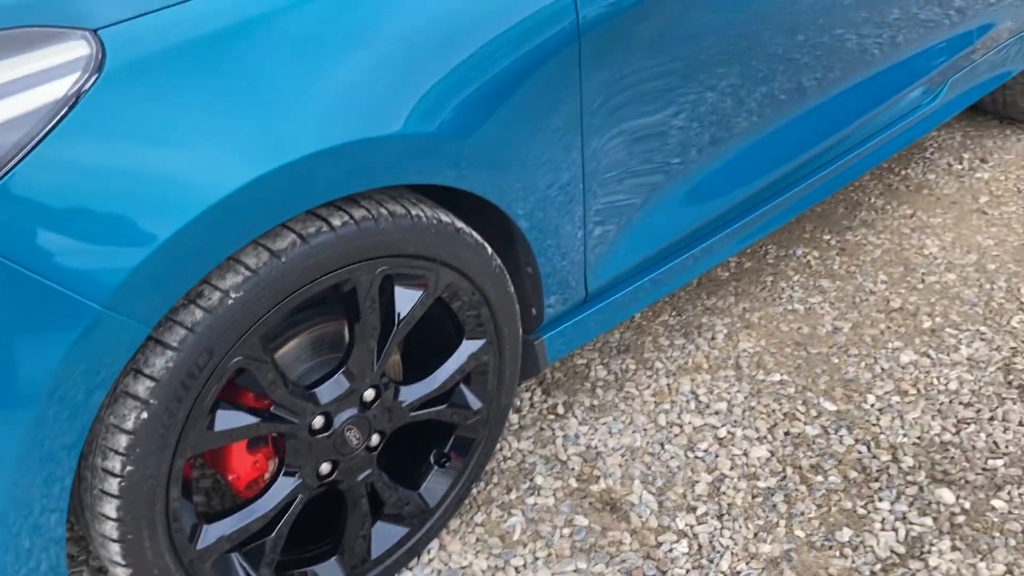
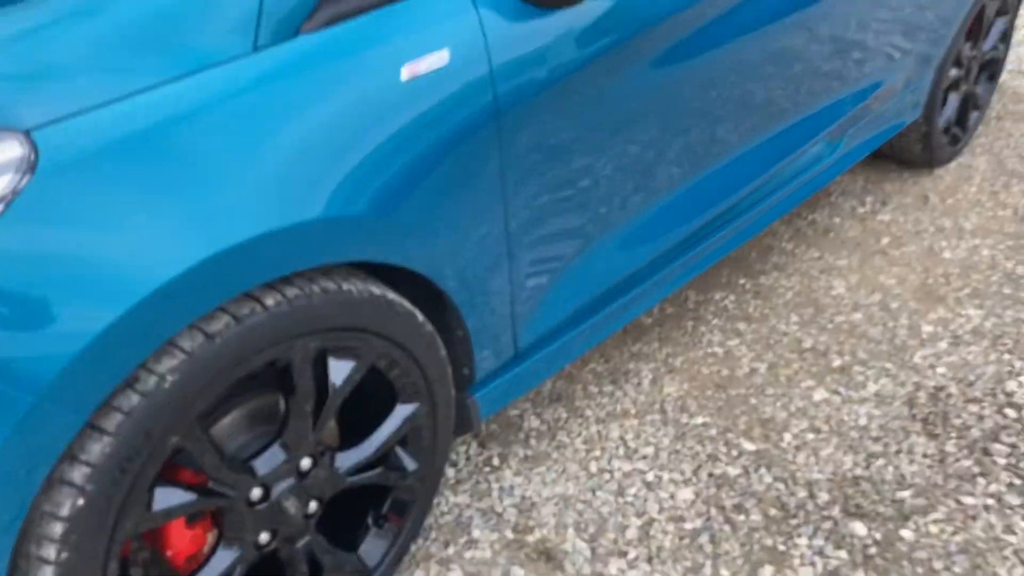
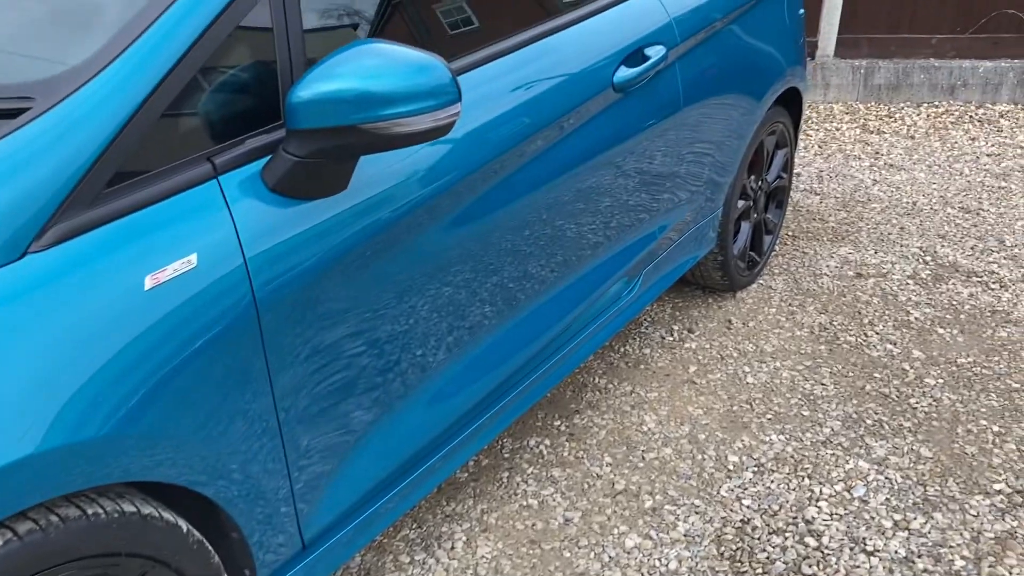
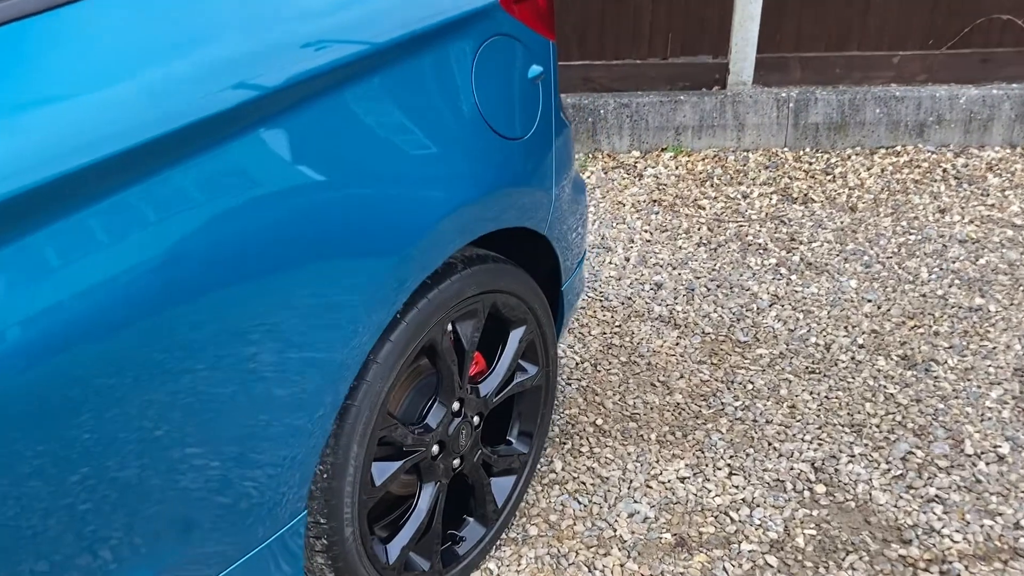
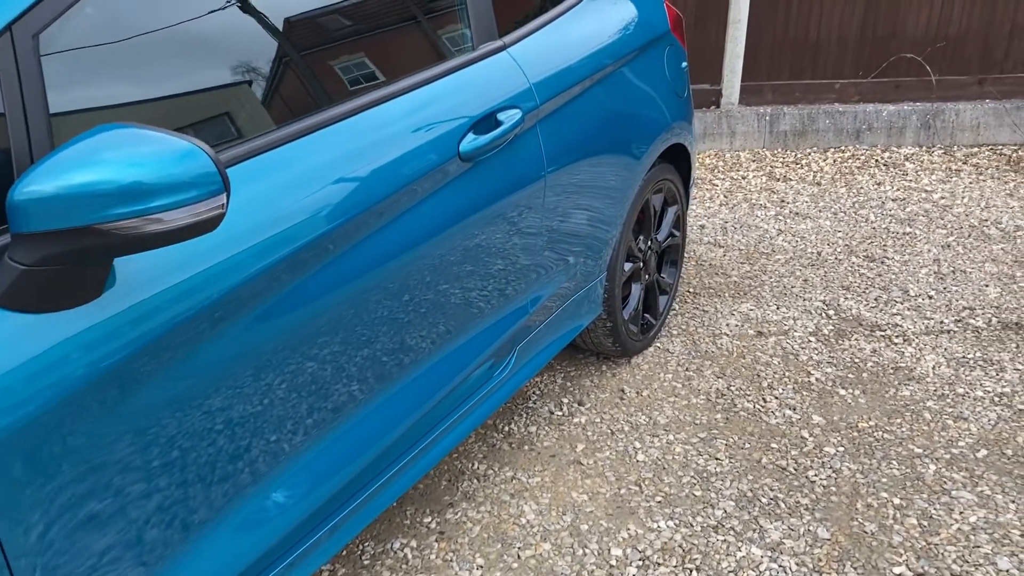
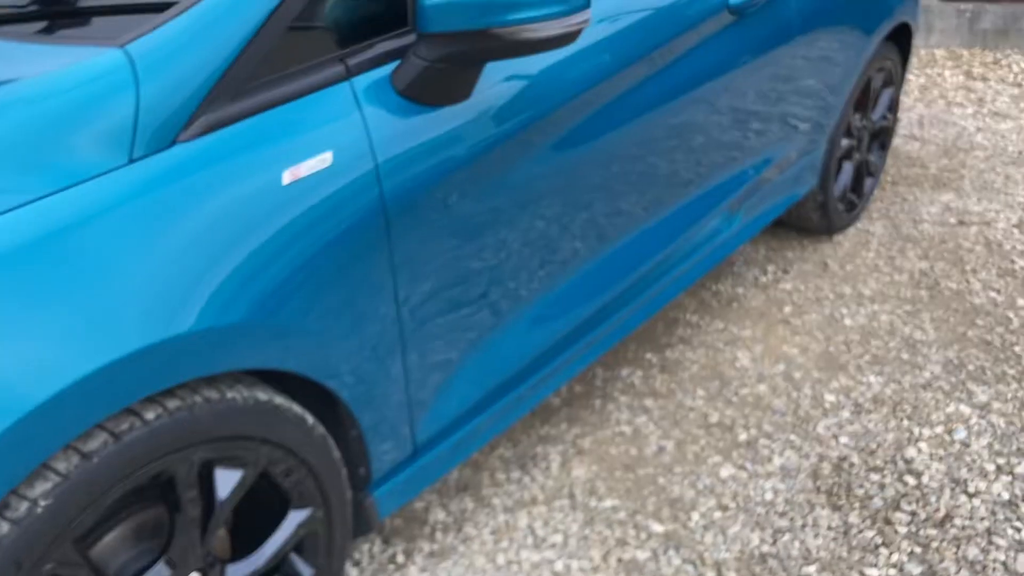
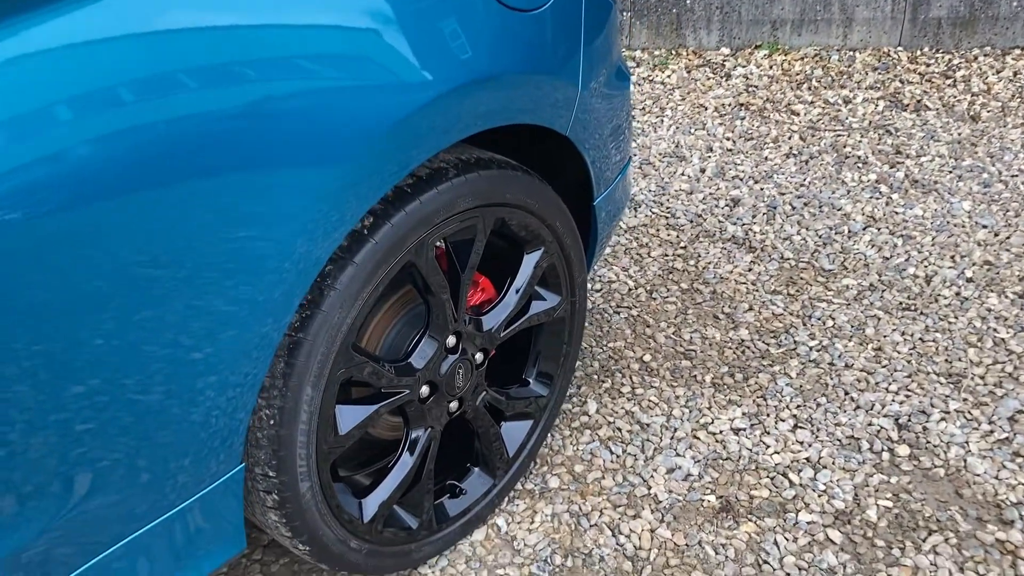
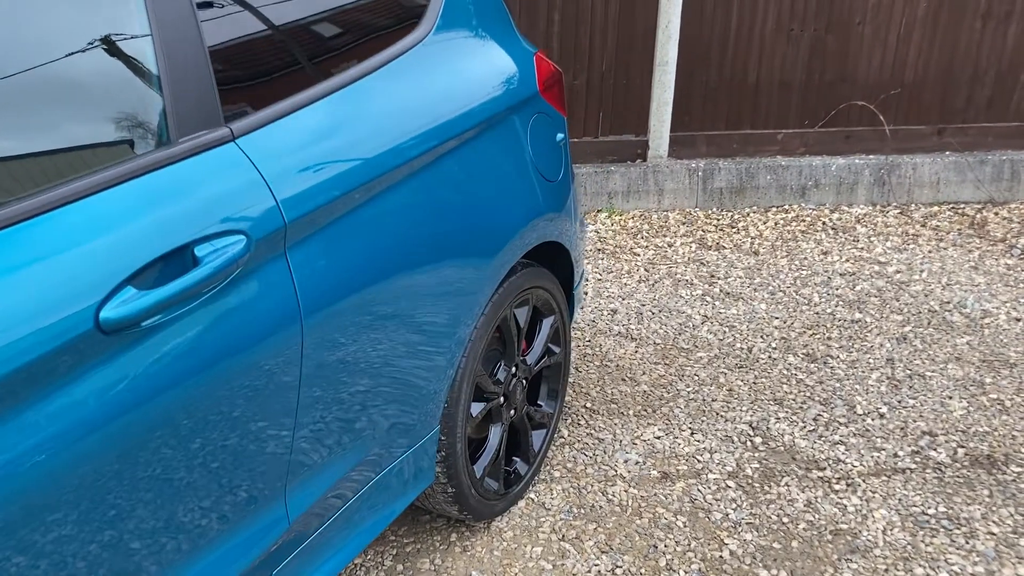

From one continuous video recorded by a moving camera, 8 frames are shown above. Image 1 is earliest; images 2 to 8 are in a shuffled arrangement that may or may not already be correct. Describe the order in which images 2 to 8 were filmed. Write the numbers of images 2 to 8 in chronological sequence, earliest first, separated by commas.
2, 6, 3, 5, 8, 4, 7
